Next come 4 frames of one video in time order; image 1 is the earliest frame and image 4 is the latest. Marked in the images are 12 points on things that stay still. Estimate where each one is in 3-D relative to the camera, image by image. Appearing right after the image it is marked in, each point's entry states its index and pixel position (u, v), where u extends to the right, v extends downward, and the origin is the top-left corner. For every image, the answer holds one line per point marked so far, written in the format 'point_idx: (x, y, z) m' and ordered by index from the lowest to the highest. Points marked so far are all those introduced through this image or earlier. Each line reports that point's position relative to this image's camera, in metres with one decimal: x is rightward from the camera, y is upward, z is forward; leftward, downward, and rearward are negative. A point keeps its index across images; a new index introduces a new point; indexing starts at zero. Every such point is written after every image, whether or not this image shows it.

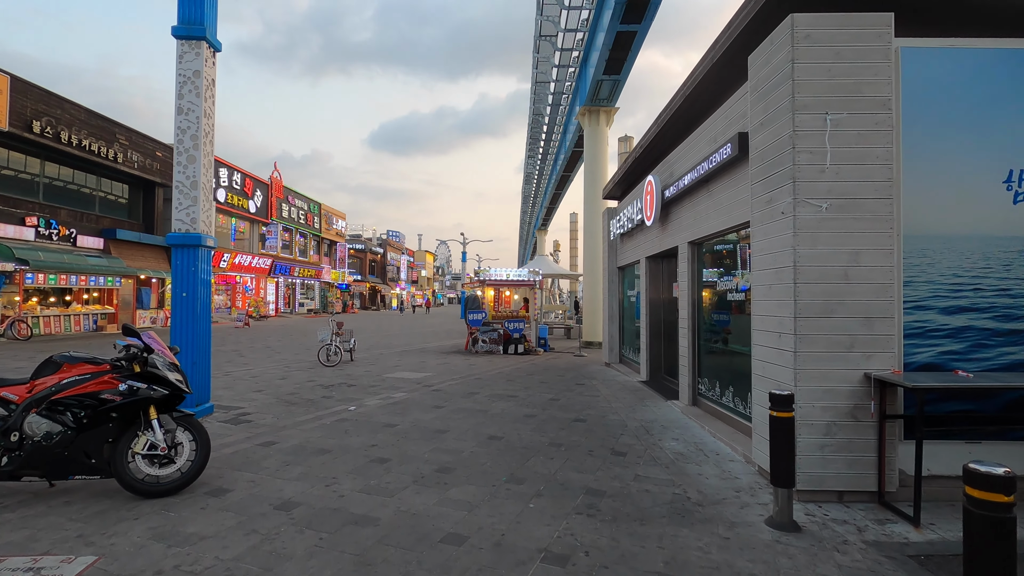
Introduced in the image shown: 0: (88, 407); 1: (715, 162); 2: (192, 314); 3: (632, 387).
0: (-3.2, -0.9, +4.1) m
1: (+2.4, +1.5, +6.4) m
2: (-4.0, -0.3, +6.7) m
3: (+2.2, -1.8, +9.8) m
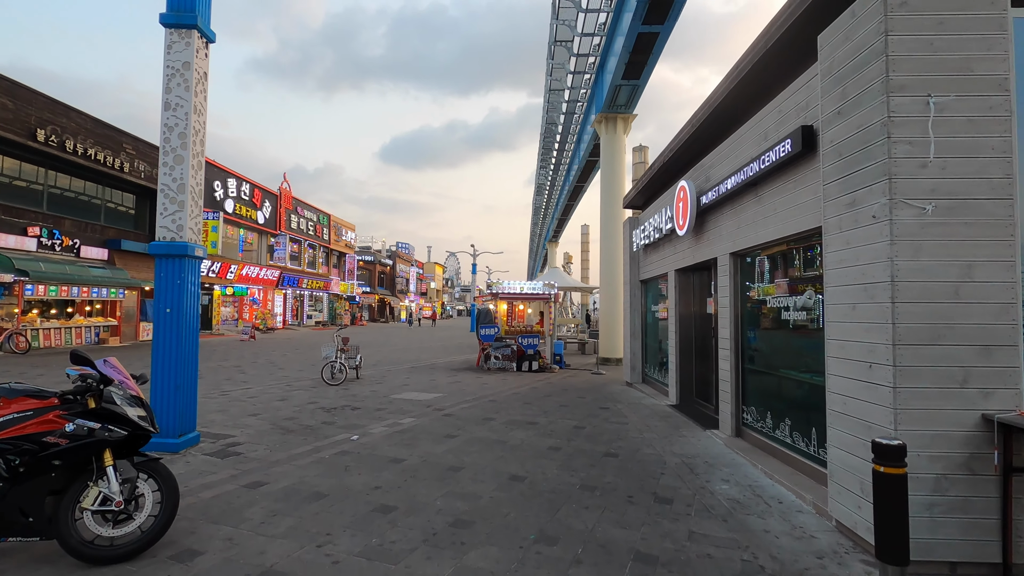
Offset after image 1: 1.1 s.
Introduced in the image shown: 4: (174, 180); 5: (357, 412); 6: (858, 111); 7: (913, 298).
0: (-3.0, -1.0, +3.3) m
1: (+2.7, +1.3, +5.6) m
2: (-3.8, -0.5, +6.0) m
3: (+2.5, -2.1, +9.0) m
4: (-3.9, +1.2, +6.1) m
5: (-2.5, -2.0, +8.6) m
6: (+2.6, +1.3, +4.0) m
7: (+2.7, -0.1, +3.6) m
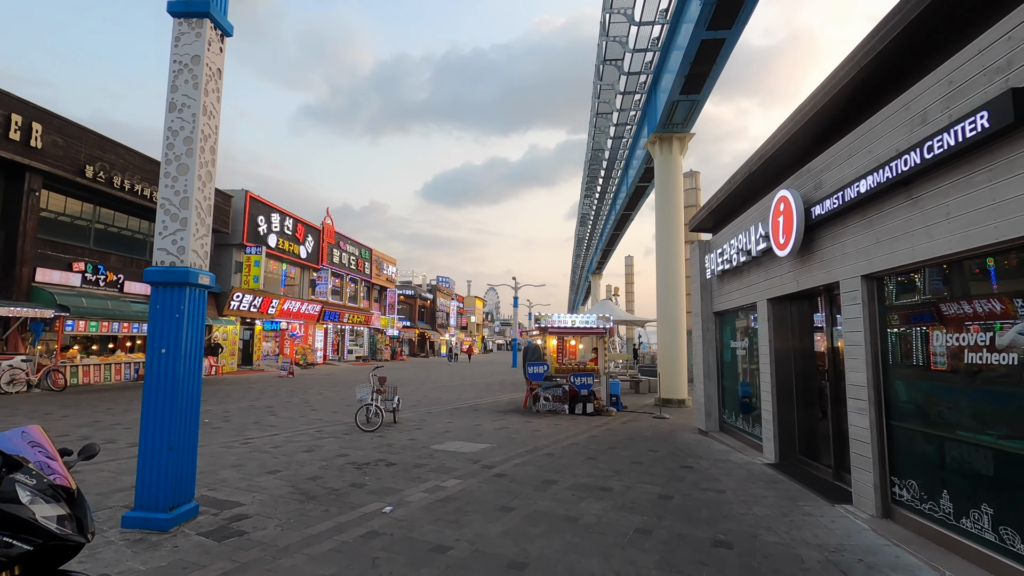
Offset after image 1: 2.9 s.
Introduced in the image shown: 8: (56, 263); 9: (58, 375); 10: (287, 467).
0: (-2.6, -1.2, +2.1) m
1: (+3.3, +1.1, +4.1) m
2: (-3.1, -0.8, +4.9) m
3: (+3.4, -2.5, +7.3) m
4: (-3.2, +0.9, +5.1) m
5: (-1.6, -2.5, +7.3) m
6: (+3.1, +1.2, +2.5) m
7: (+3.2, -0.2, +2.0) m
8: (-15.9, +0.8, +18.6) m
9: (-14.4, -2.8, +17.0) m
10: (-3.1, -2.4, +7.3) m
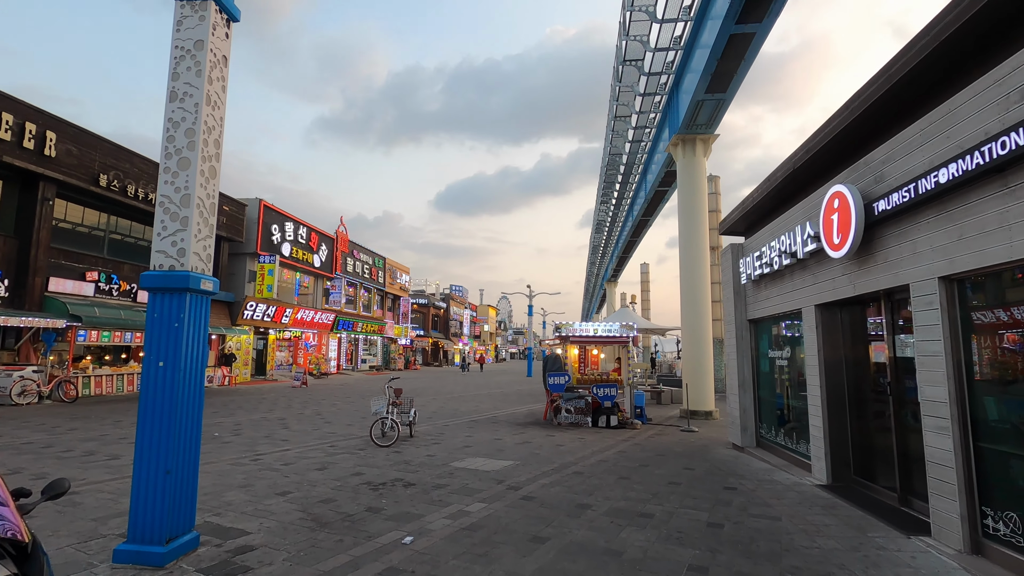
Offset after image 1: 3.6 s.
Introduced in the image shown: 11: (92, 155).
0: (-2.3, -1.2, +1.6) m
1: (+3.6, +1.1, +3.5) m
2: (-2.8, -0.9, +4.4) m
3: (+3.7, -2.6, +6.6) m
4: (-2.9, +0.8, +4.6) m
5: (-1.3, -2.5, +6.7) m
6: (+3.3, +1.2, +1.9) m
7: (+3.4, -0.2, +1.4) m
8: (-15.3, +0.5, +18.4) m
9: (-13.9, -3.1, +16.7) m
10: (-2.7, -2.5, +6.8) m
11: (-14.5, +4.6, +18.5) m
